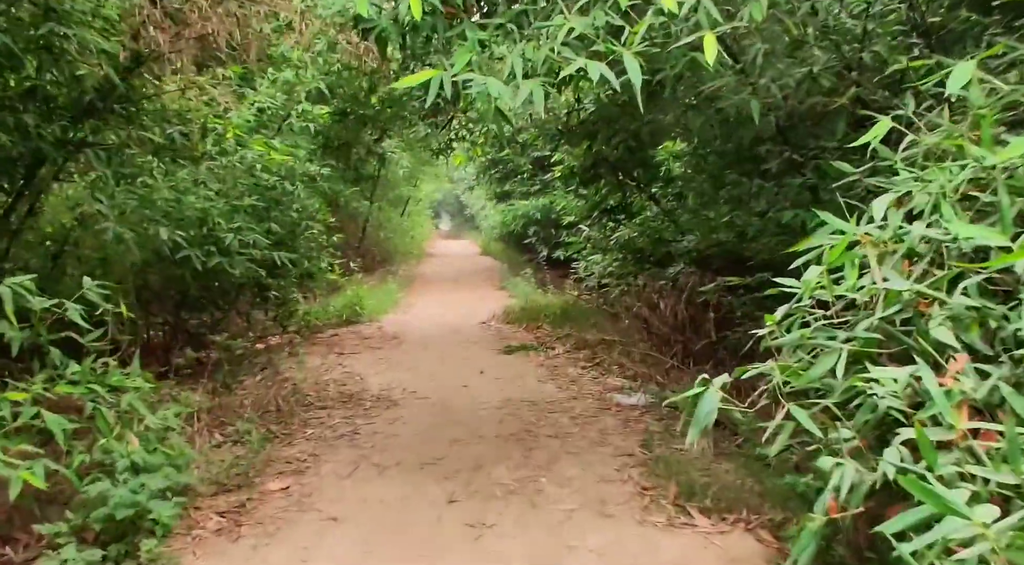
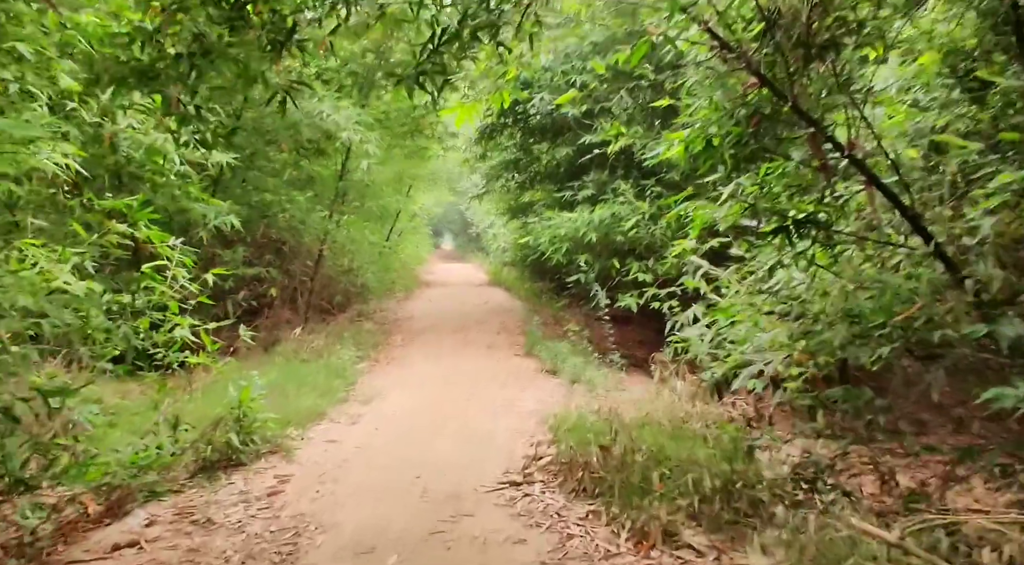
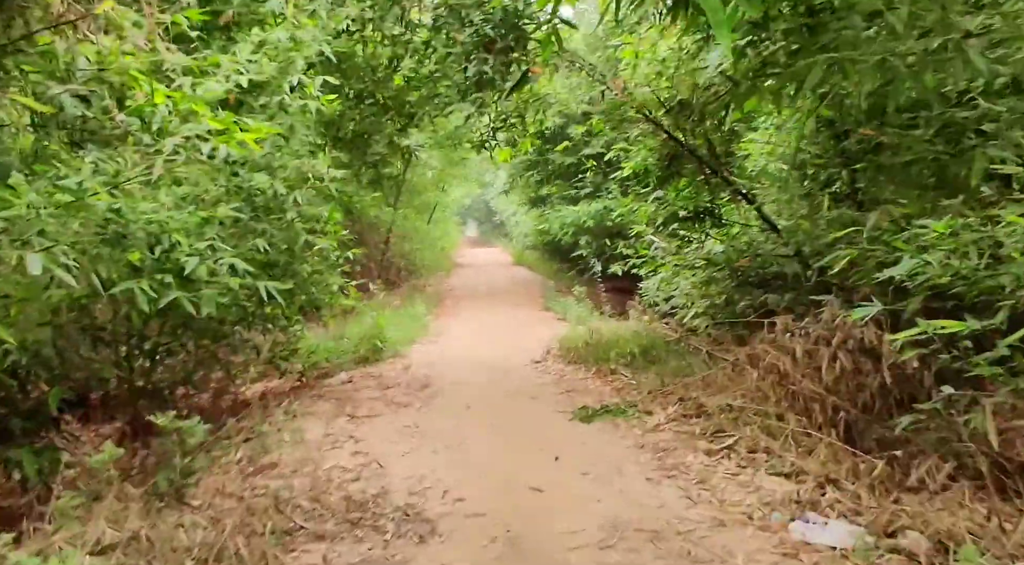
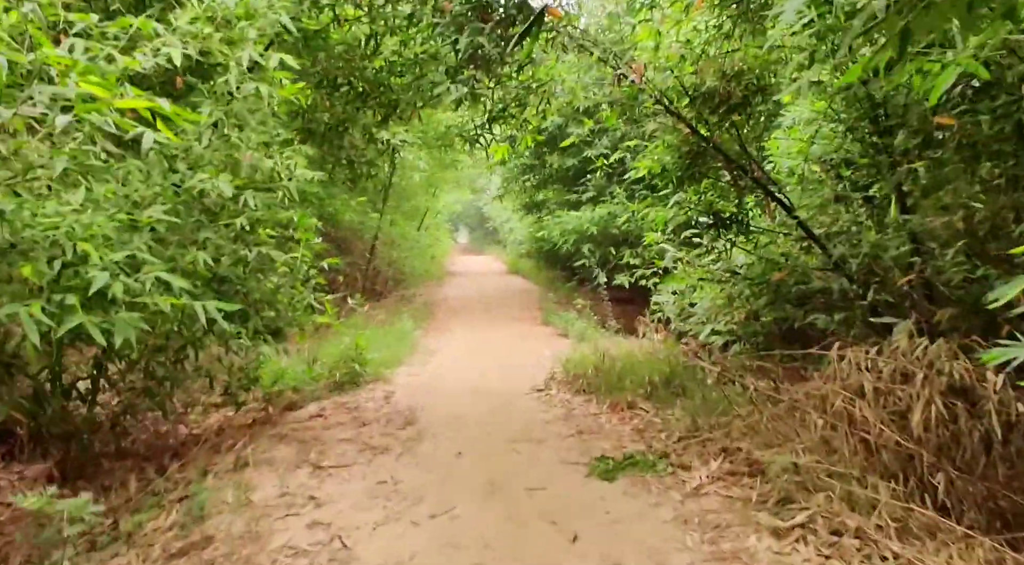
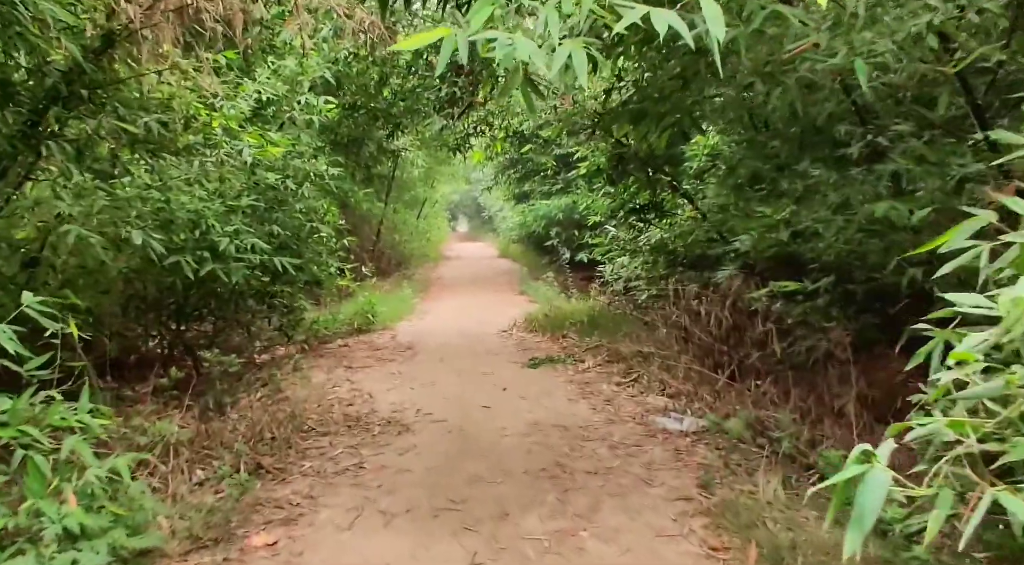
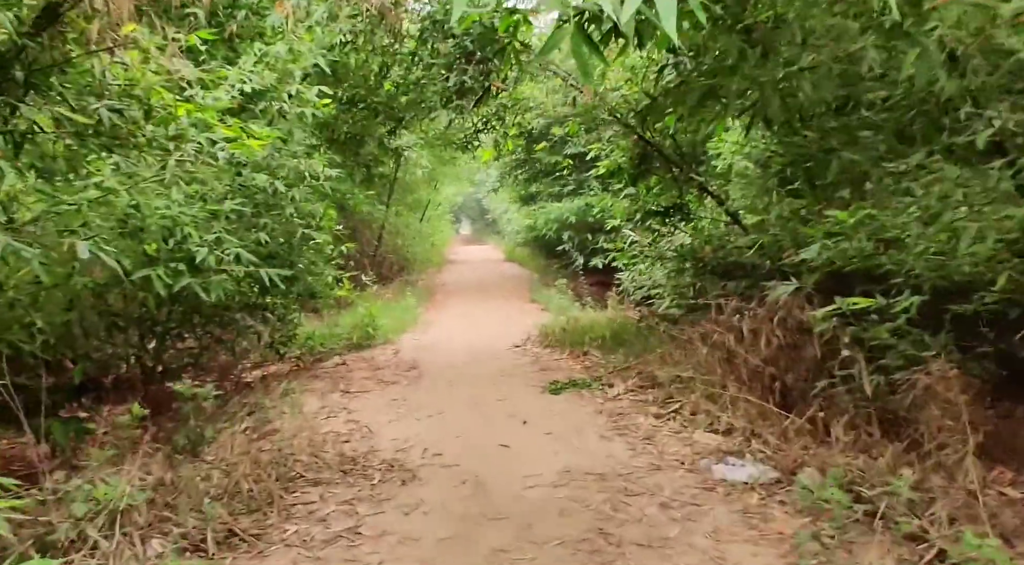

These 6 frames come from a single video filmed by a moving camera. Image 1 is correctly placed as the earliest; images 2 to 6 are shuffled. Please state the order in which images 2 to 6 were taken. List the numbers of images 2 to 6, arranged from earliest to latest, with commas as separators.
5, 6, 3, 4, 2
